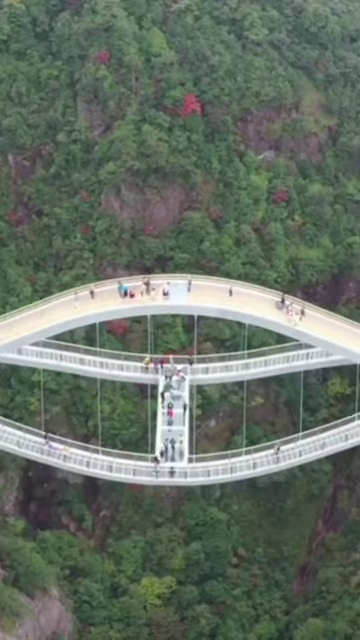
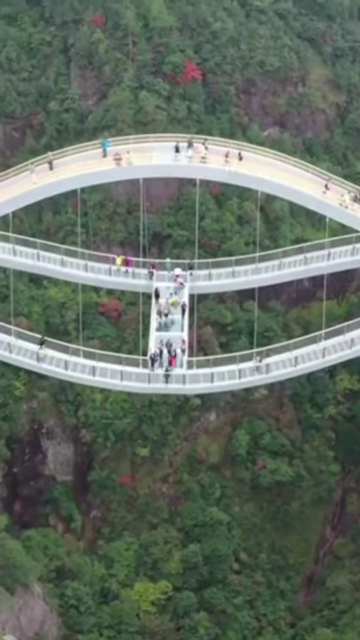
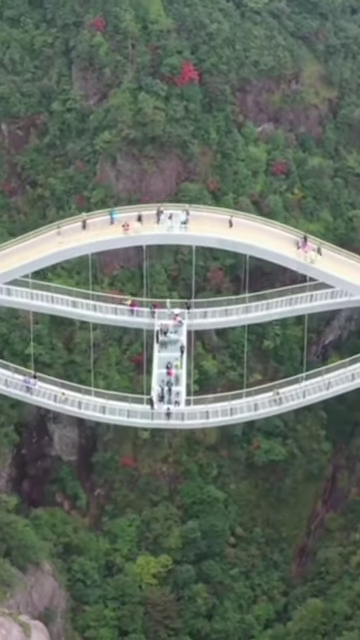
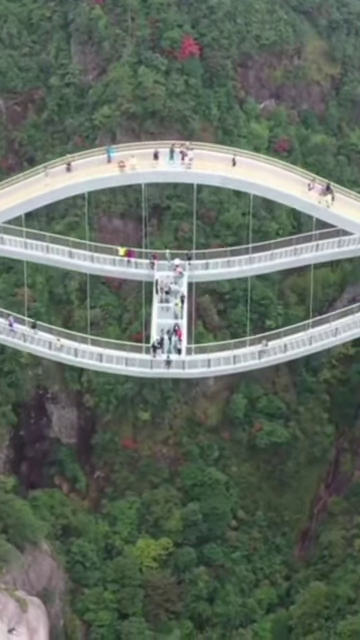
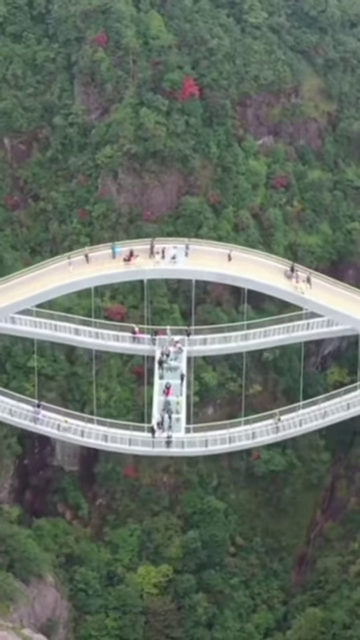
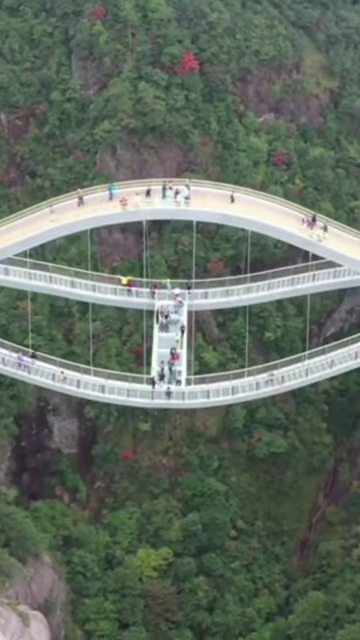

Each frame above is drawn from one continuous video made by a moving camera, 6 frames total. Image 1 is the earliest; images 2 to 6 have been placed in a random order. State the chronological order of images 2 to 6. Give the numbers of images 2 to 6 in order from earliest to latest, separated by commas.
5, 3, 6, 4, 2
